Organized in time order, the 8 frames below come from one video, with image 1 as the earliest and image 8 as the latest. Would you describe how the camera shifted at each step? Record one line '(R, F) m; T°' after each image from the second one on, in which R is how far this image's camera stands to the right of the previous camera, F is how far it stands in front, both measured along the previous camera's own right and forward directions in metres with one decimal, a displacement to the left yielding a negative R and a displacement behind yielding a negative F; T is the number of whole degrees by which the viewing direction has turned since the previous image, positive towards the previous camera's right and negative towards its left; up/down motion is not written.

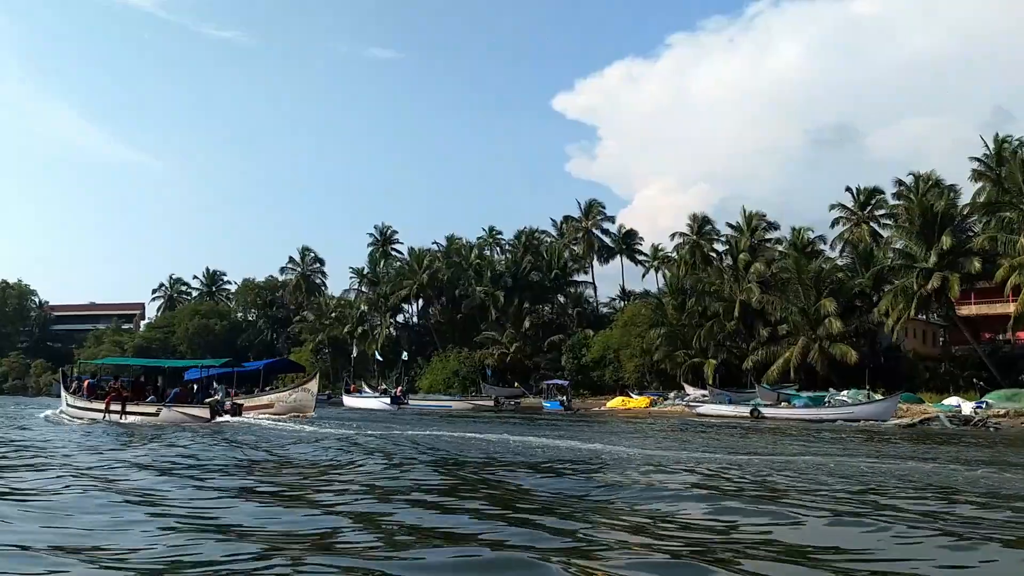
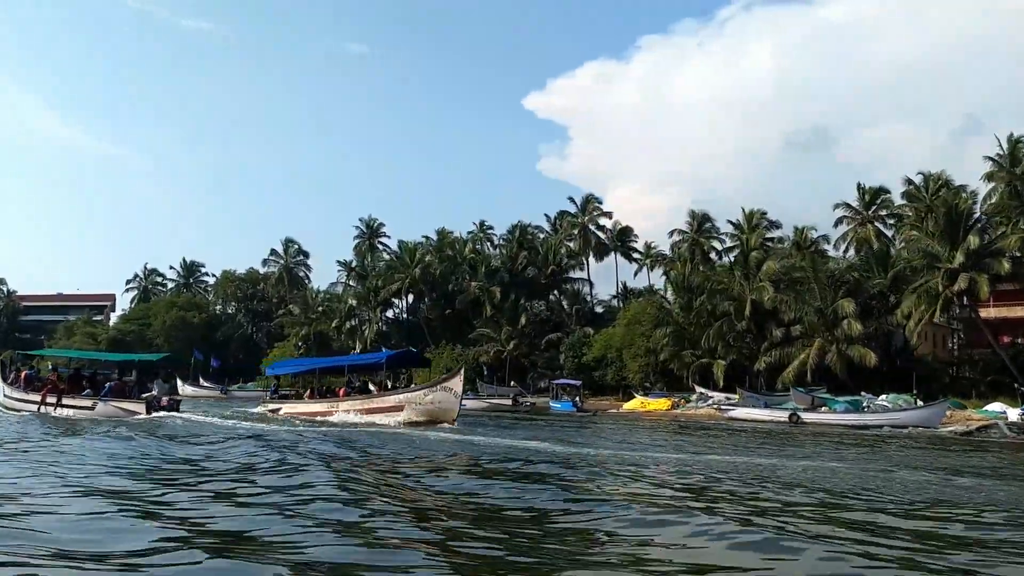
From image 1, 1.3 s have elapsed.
(-1.5, +1.7) m; +2°
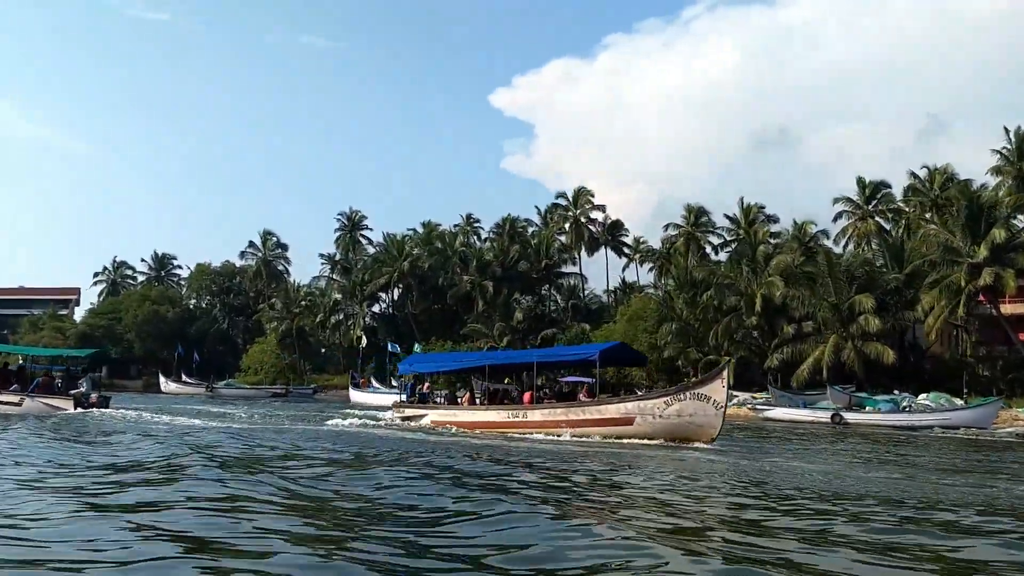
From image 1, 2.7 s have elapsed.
(-1.5, +1.7) m; +2°
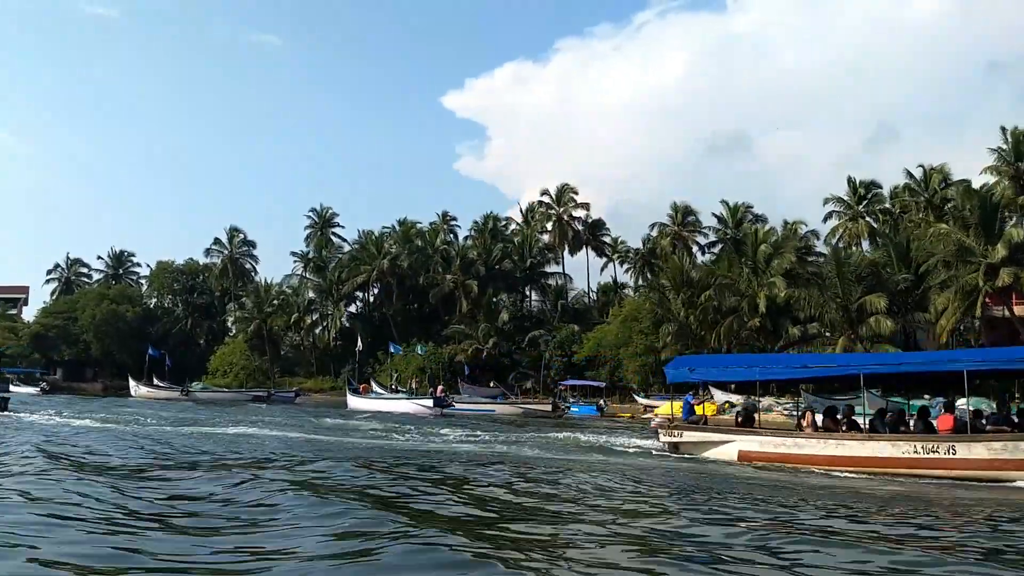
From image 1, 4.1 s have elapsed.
(-1.7, +1.8) m; +3°
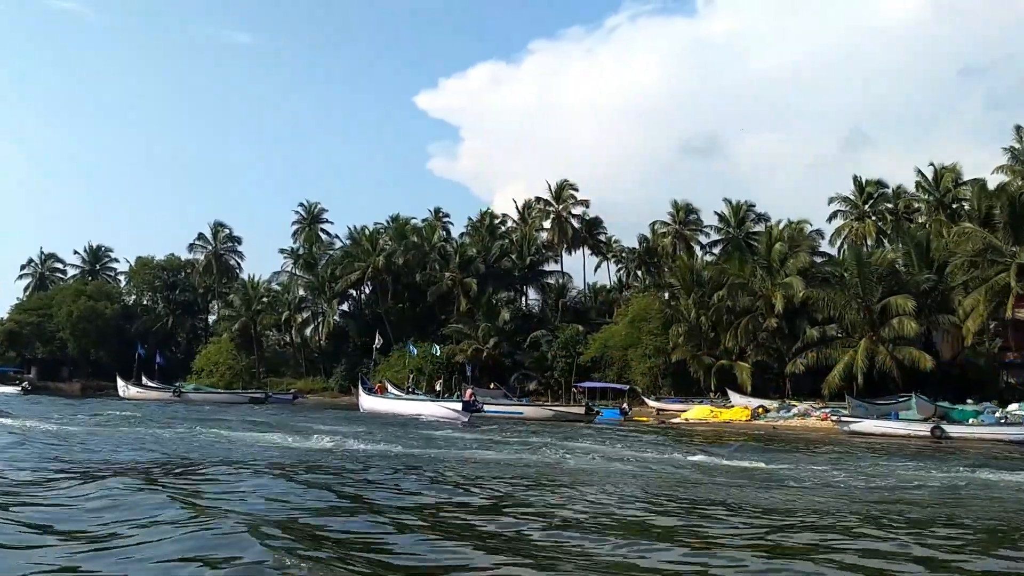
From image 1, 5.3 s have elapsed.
(-1.5, +1.4) m; +2°
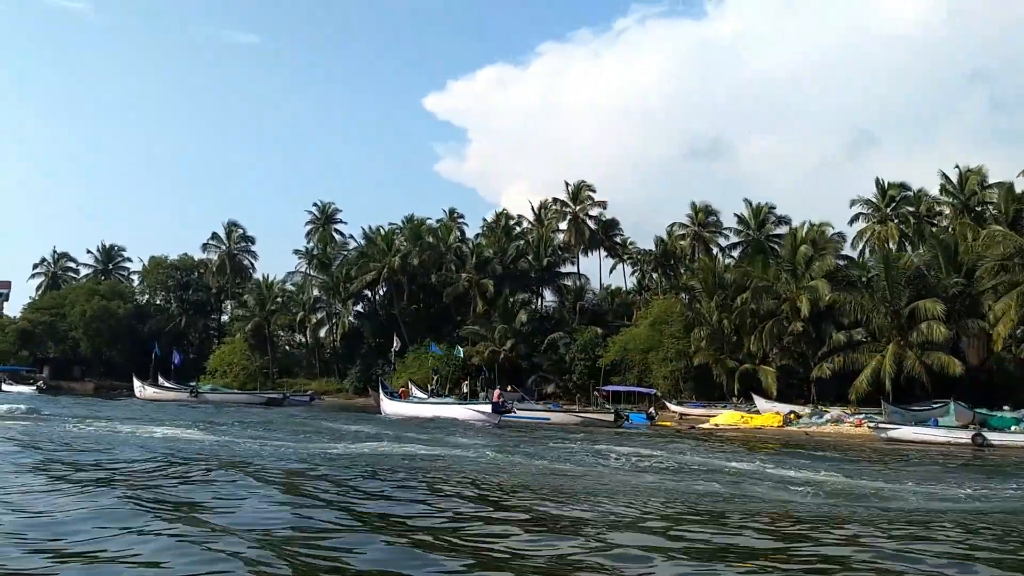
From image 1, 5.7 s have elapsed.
(-0.6, +0.5) m; -1°
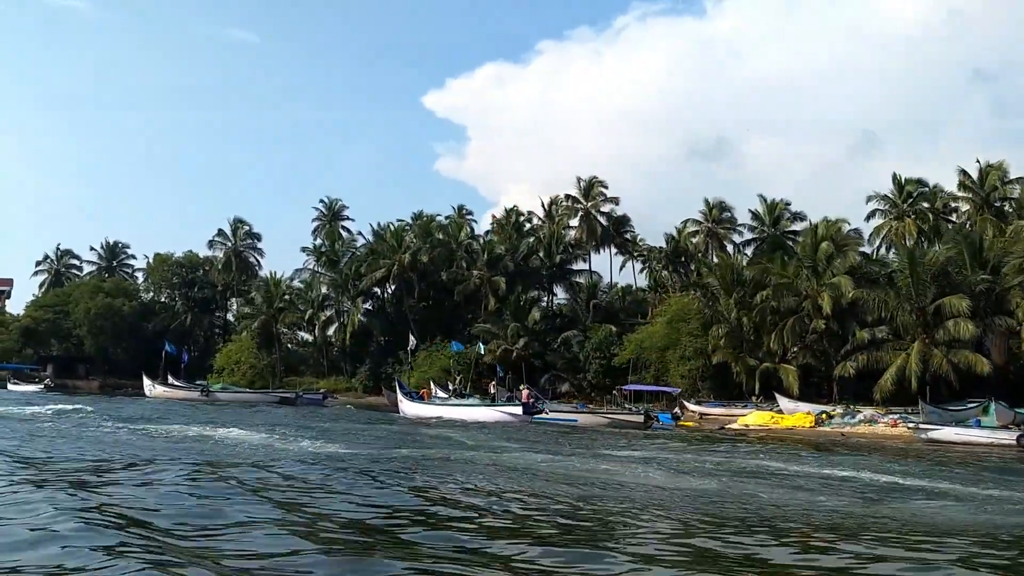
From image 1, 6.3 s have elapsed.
(-0.7, +0.7) m; 0°
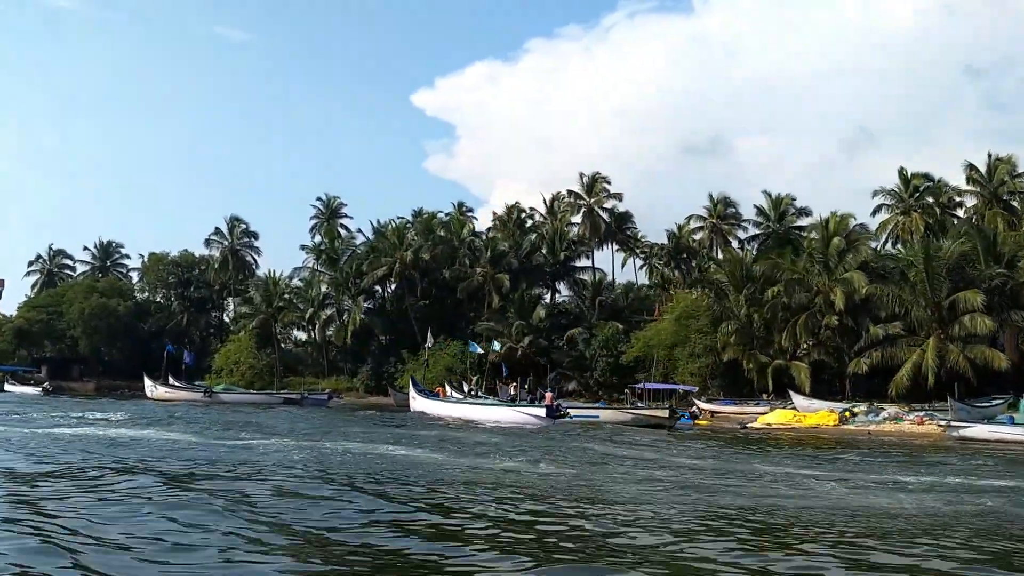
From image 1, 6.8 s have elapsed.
(-0.7, +0.6) m; +1°
